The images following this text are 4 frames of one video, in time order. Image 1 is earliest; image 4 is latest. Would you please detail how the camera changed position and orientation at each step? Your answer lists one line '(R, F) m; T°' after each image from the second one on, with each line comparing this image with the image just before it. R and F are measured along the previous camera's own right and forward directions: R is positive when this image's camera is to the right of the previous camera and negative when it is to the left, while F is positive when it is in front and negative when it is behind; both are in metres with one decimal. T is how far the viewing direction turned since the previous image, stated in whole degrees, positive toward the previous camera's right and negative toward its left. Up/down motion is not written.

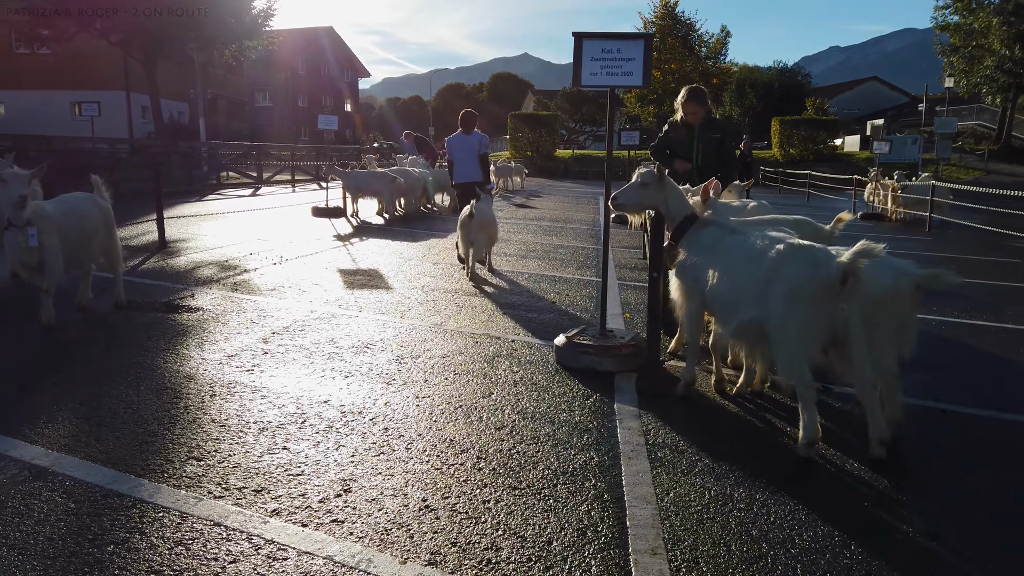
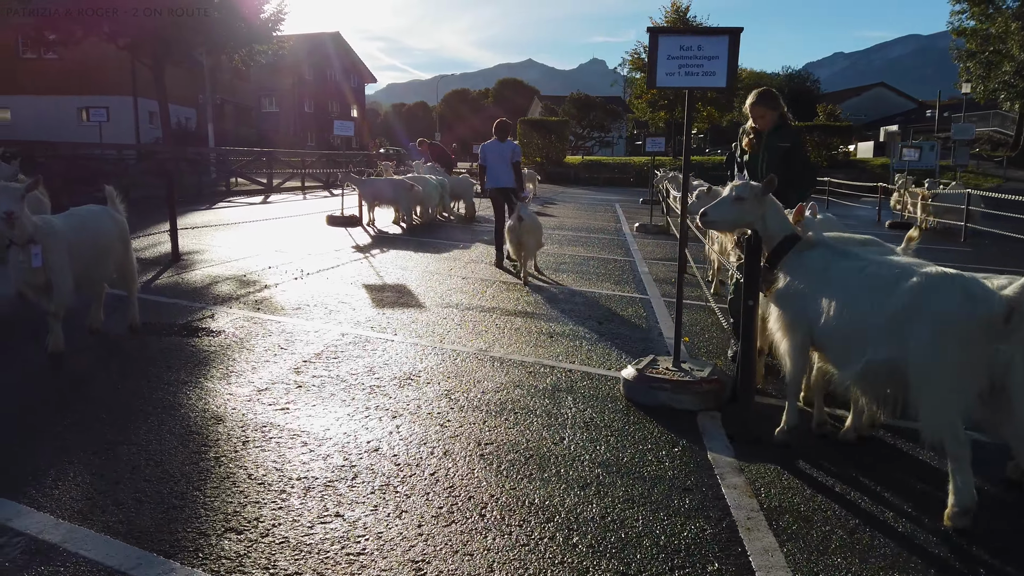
(-0.3, +0.5) m; 0°
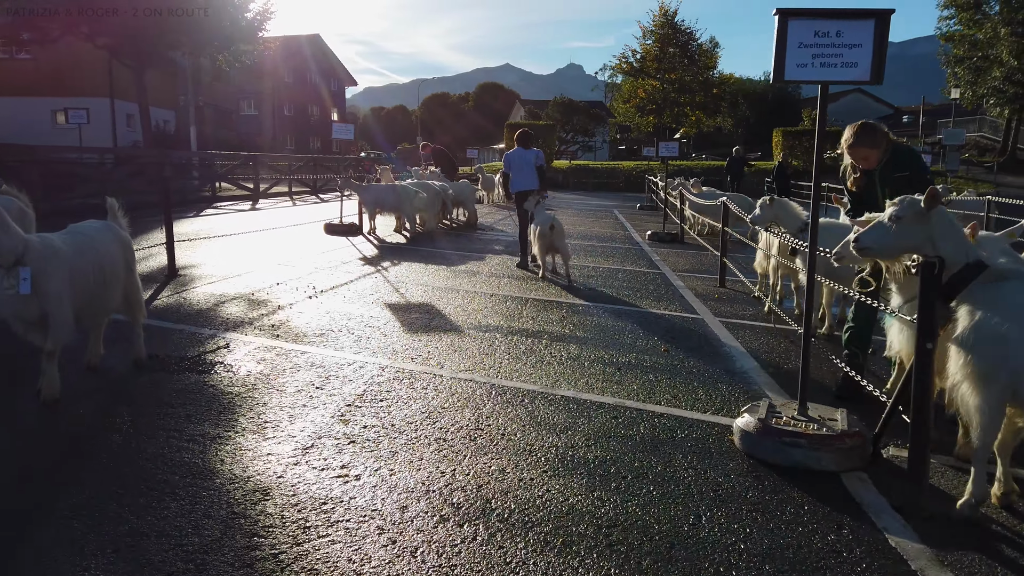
(-0.6, +0.8) m; +2°
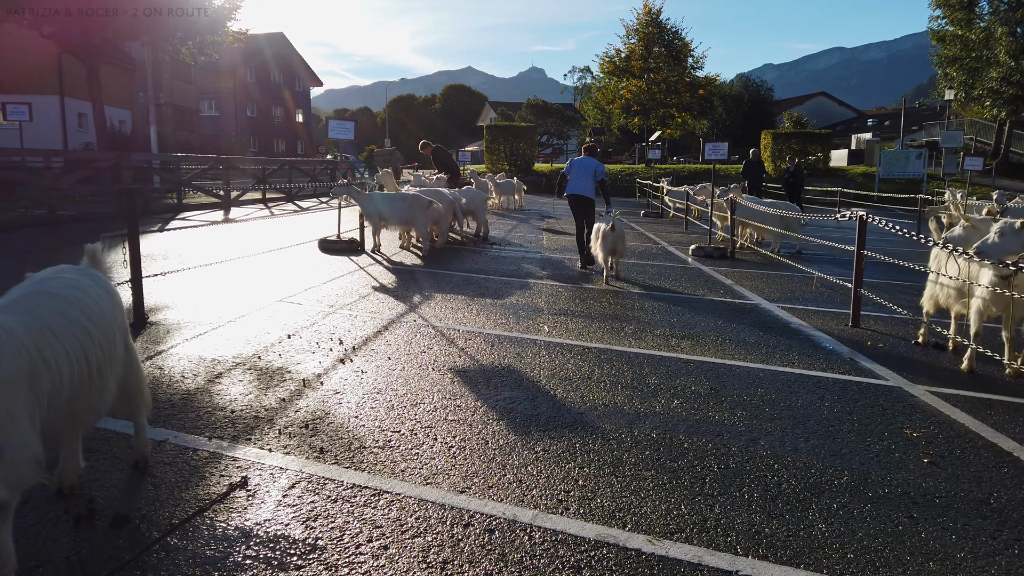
(-1.0, +2.2) m; +3°
